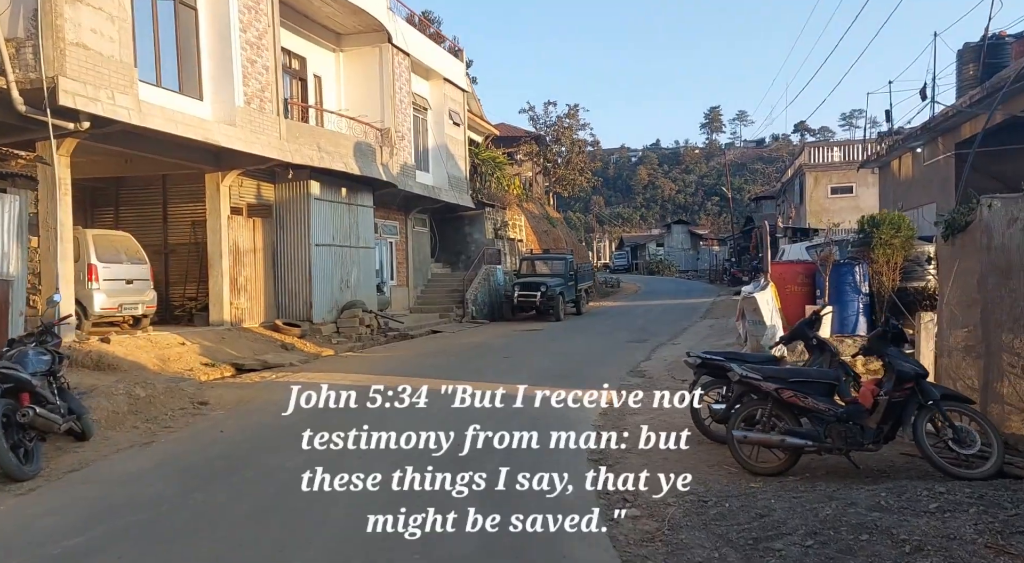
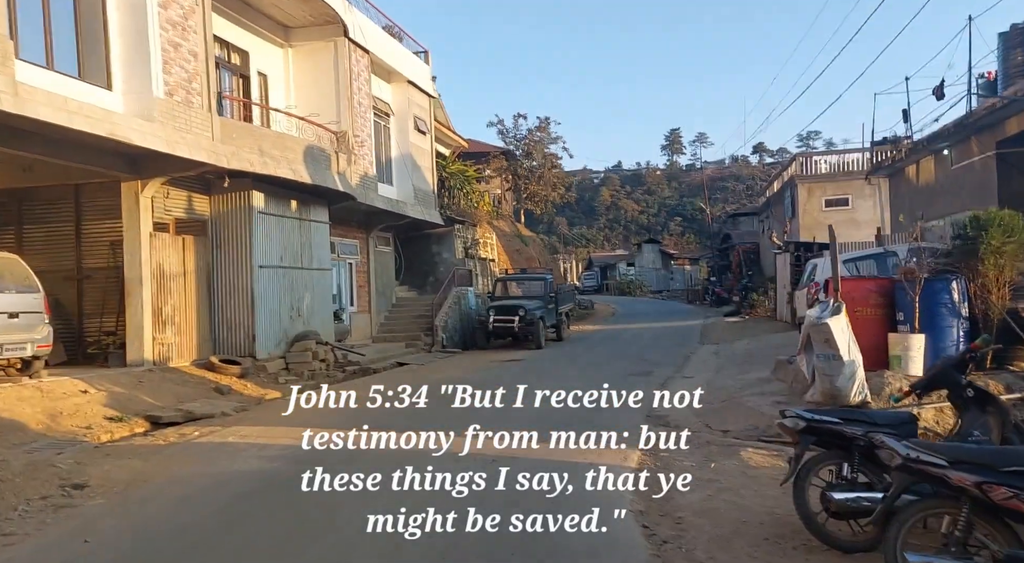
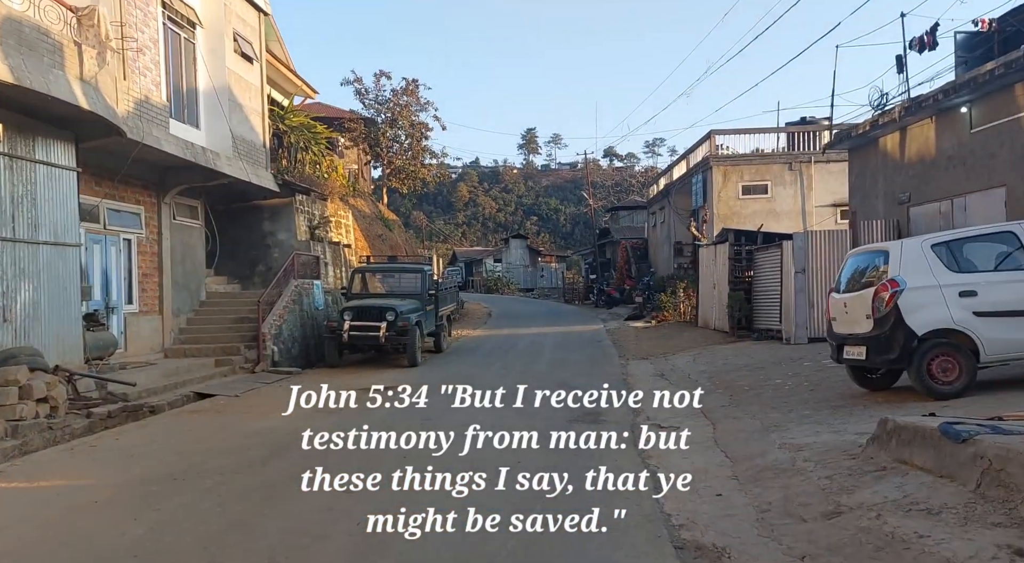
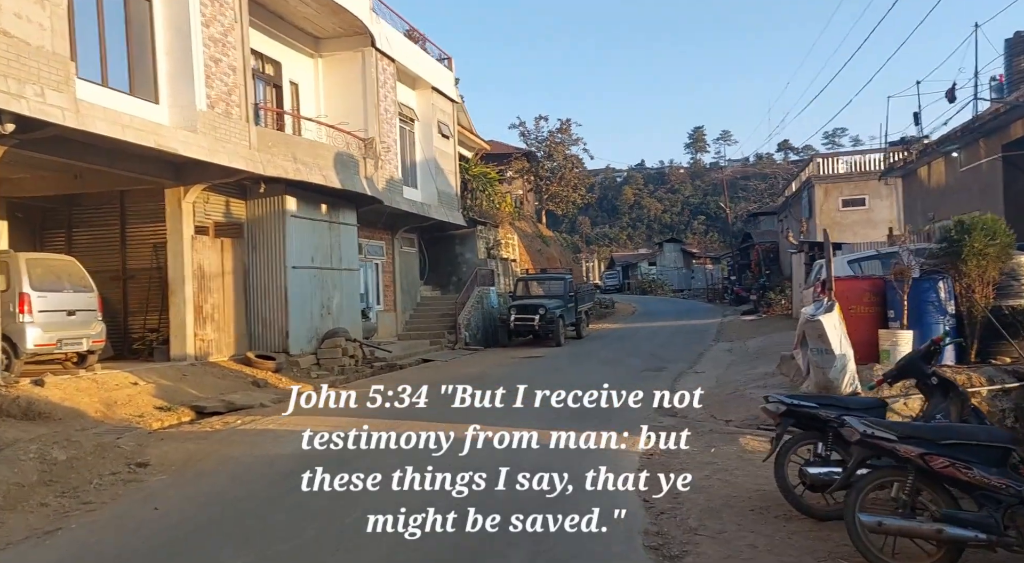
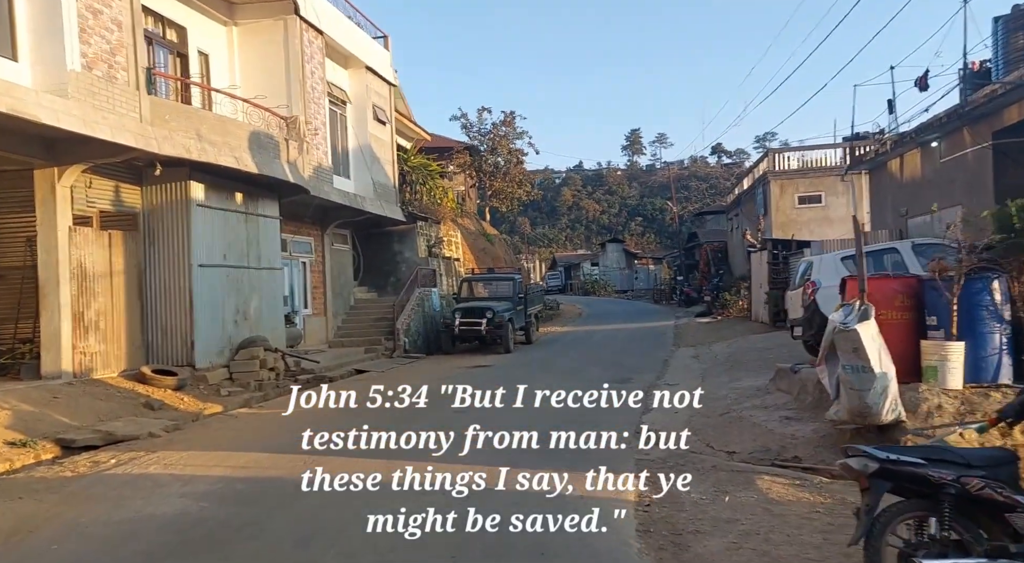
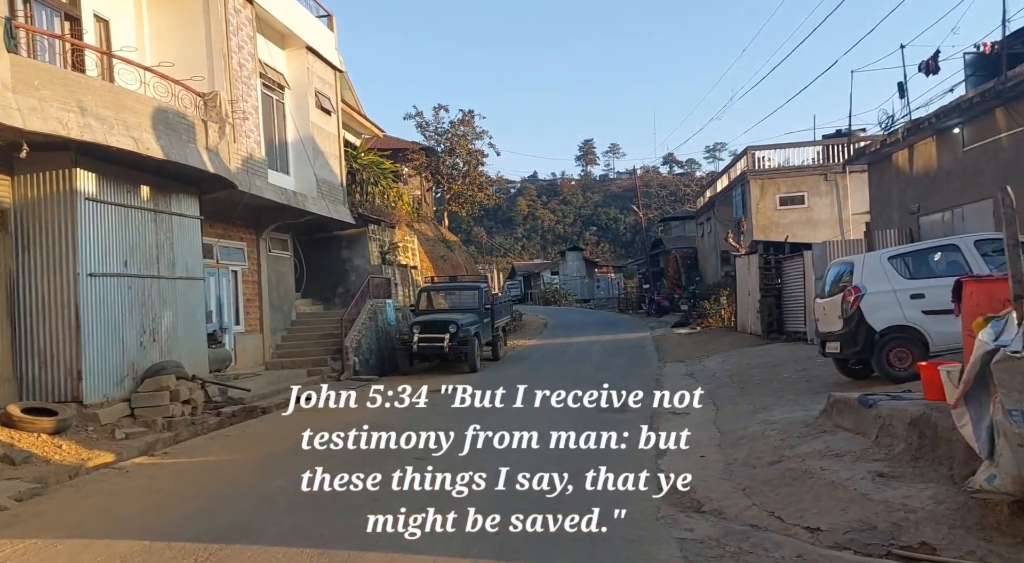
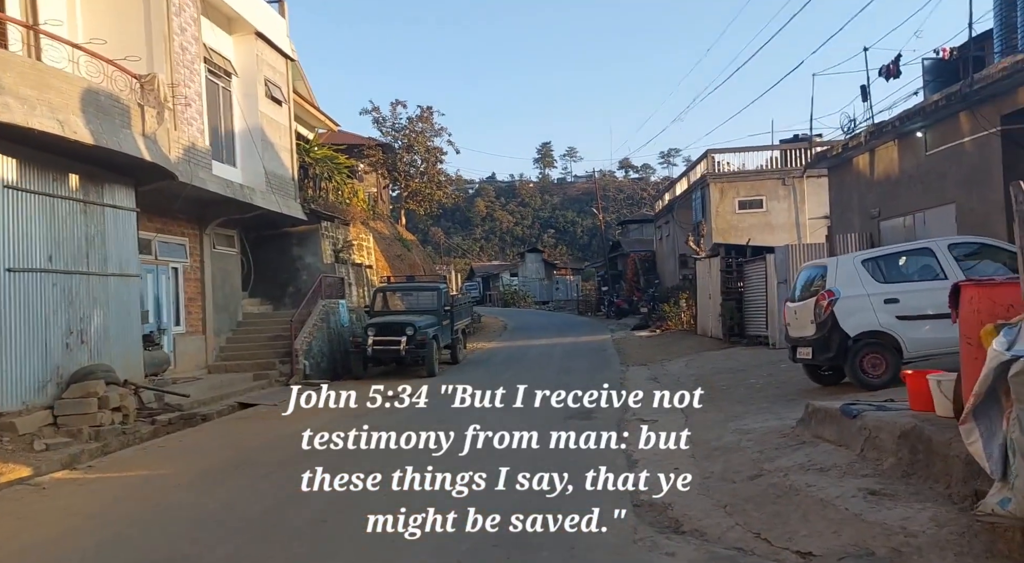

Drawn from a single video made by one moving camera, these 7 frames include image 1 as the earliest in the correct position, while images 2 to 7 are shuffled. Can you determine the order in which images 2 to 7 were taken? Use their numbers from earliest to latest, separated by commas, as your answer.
4, 2, 5, 6, 7, 3
